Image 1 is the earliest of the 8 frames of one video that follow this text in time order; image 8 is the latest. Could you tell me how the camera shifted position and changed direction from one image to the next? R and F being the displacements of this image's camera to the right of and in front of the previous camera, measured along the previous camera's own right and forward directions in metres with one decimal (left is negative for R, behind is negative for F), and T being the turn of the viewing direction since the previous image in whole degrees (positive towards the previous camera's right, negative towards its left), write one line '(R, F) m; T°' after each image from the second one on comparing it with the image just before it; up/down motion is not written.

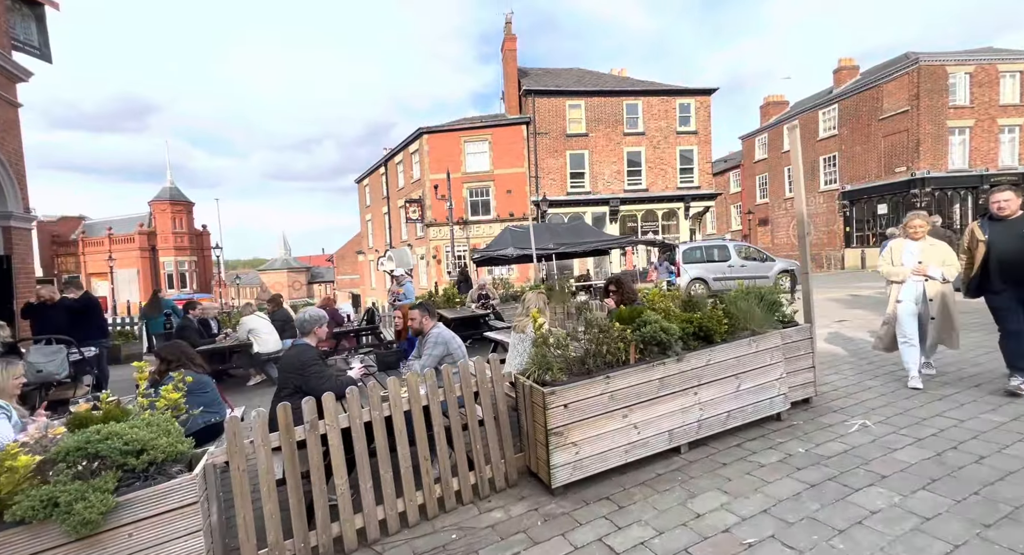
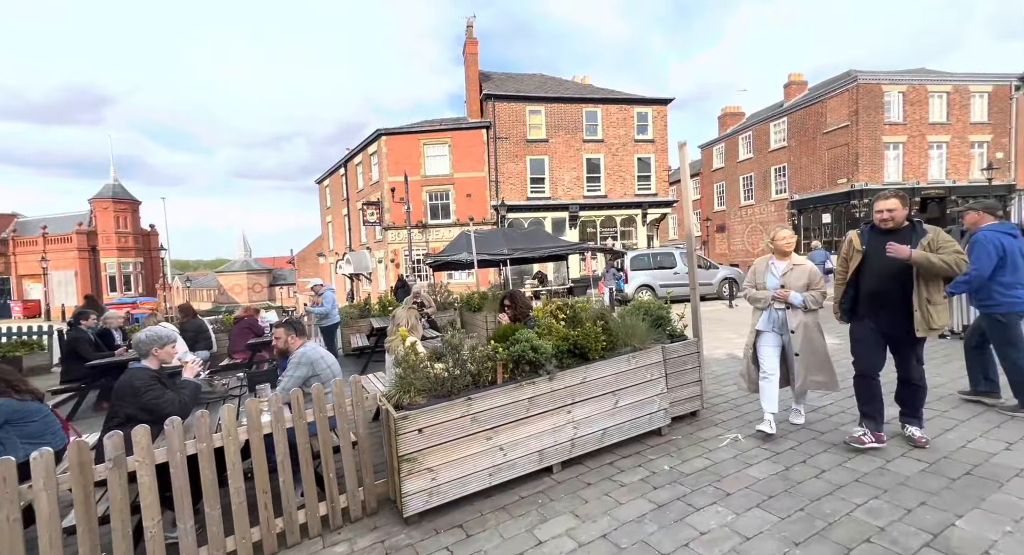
(+0.6, +0.1) m; +5°
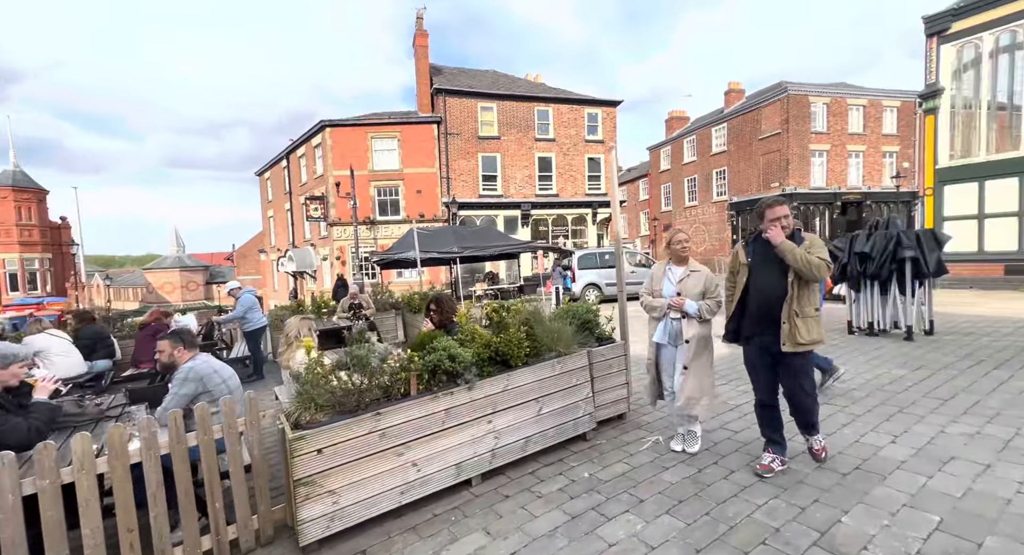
(+0.2, +0.1) m; +6°
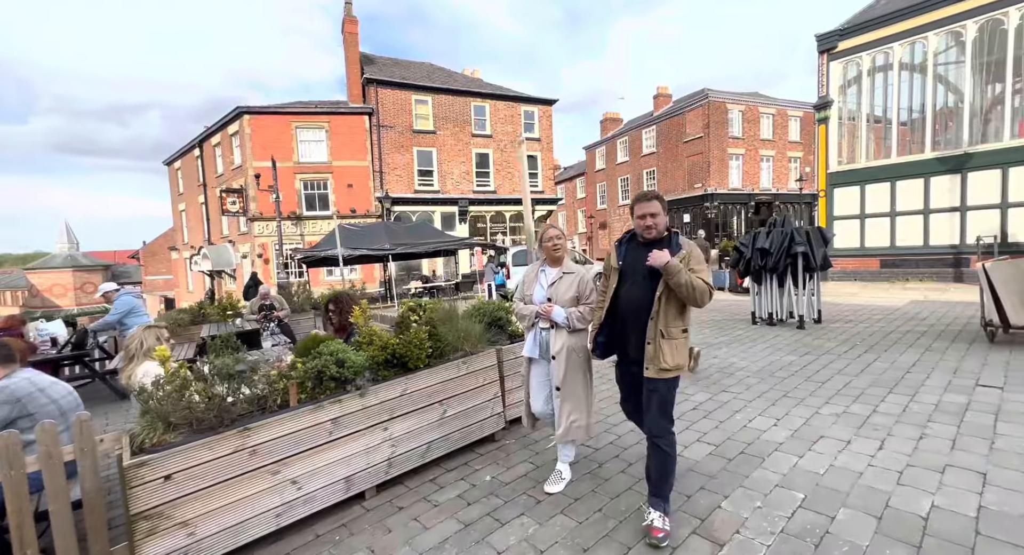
(+0.3, +0.1) m; +7°
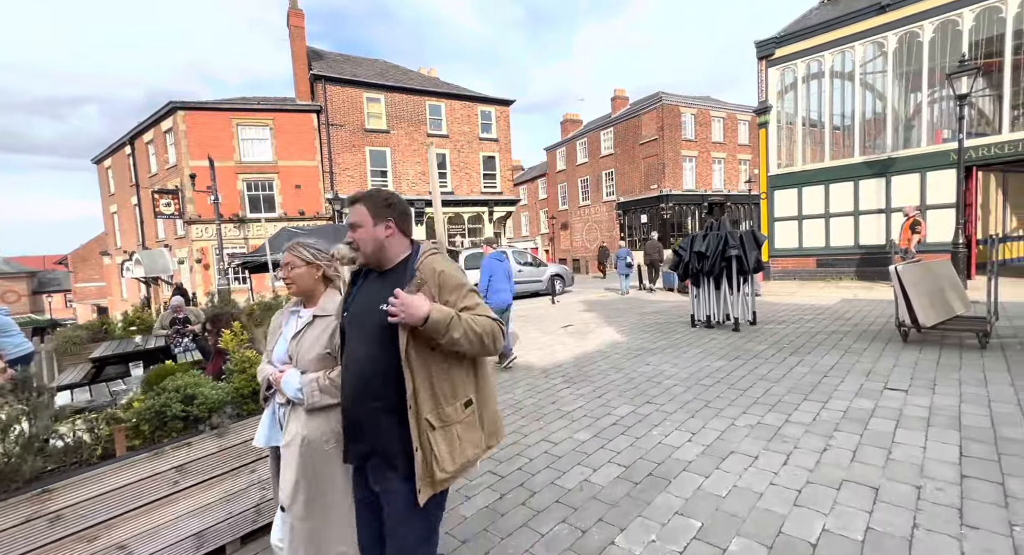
(+0.5, +0.3) m; +4°
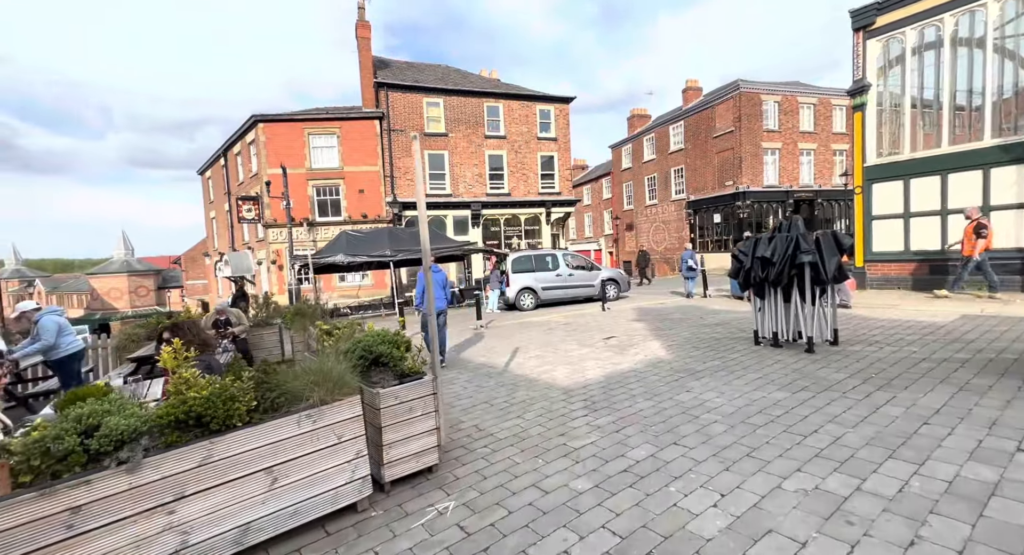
(+0.7, +0.9) m; -8°
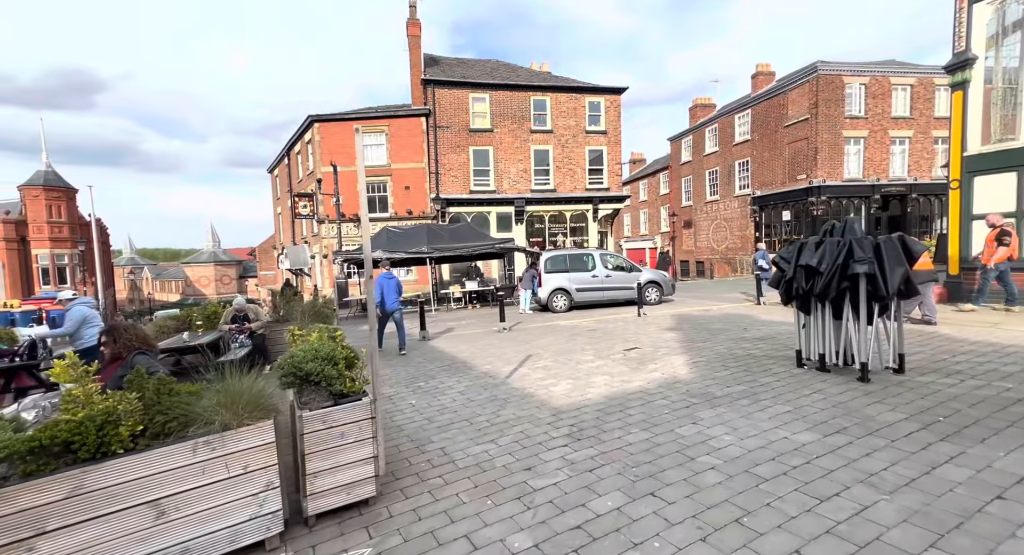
(+0.9, +0.7) m; -7°
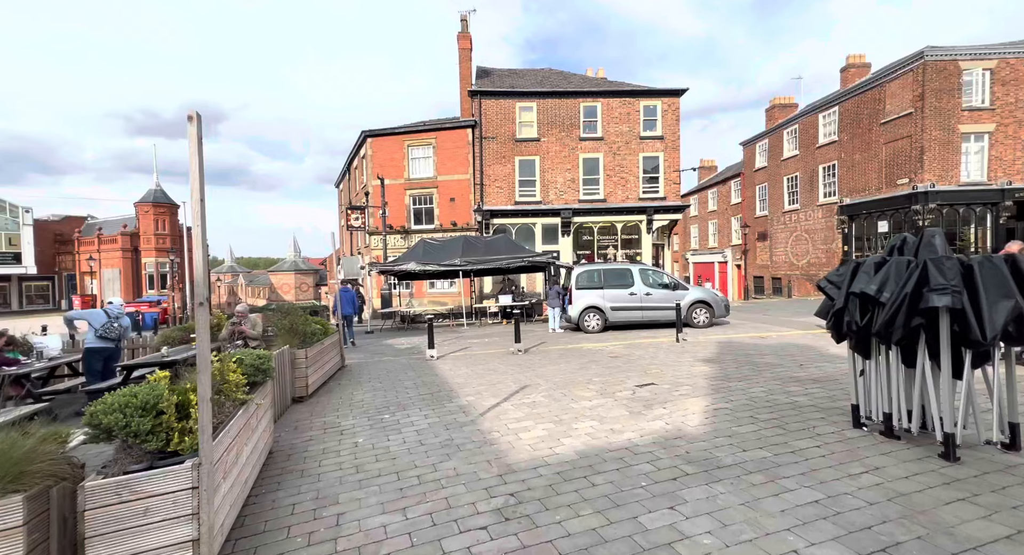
(+1.1, +1.2) m; -9°
